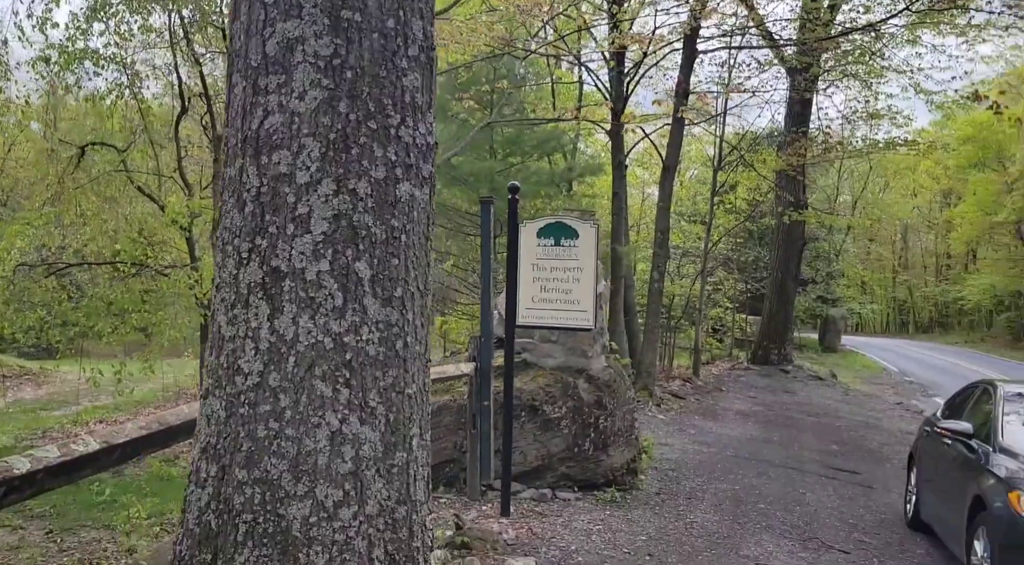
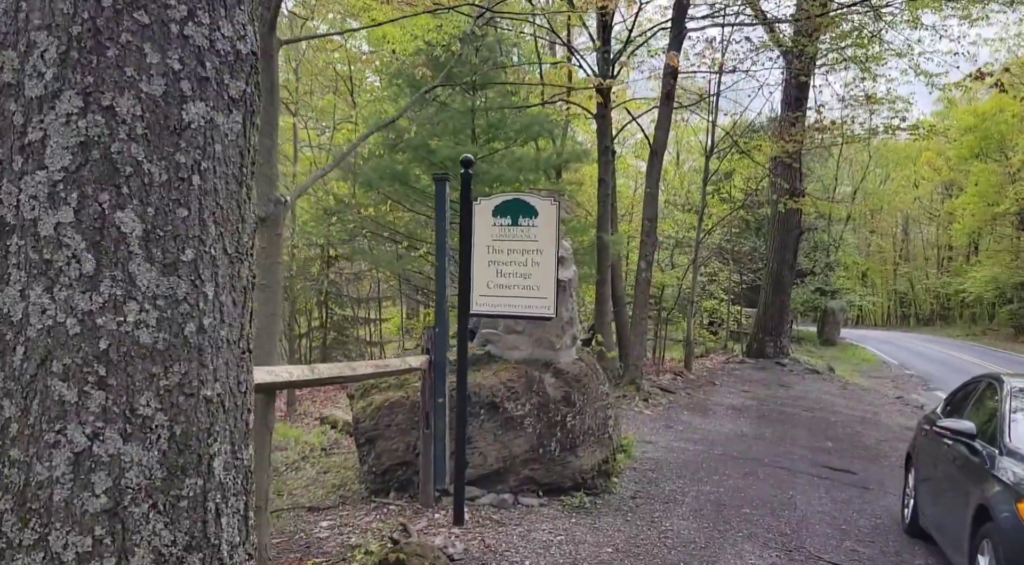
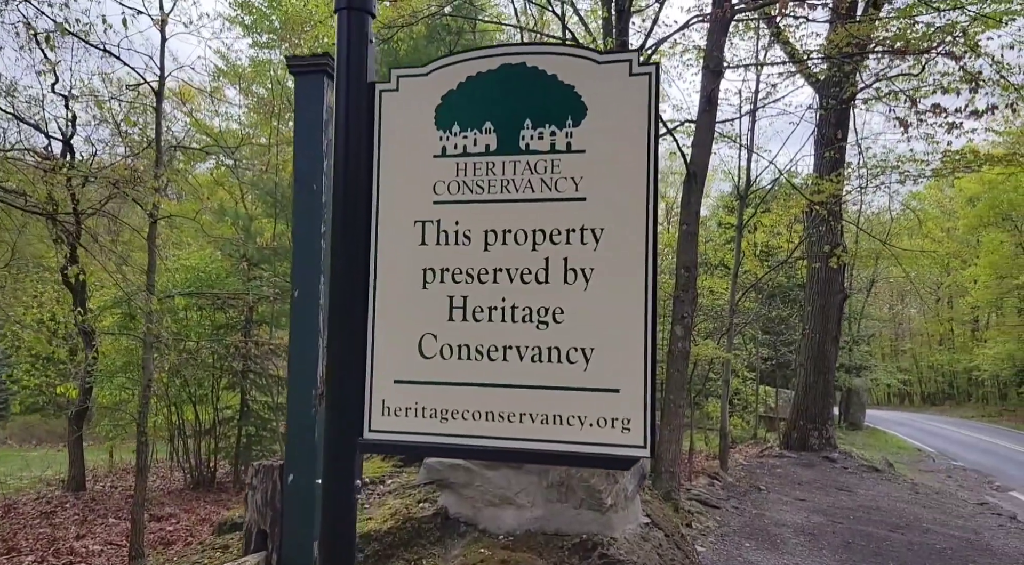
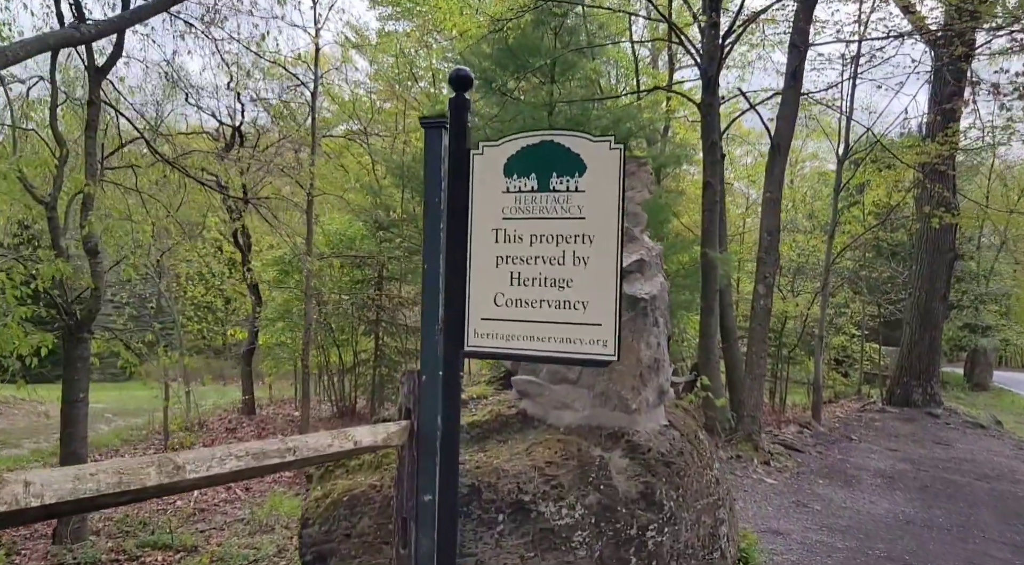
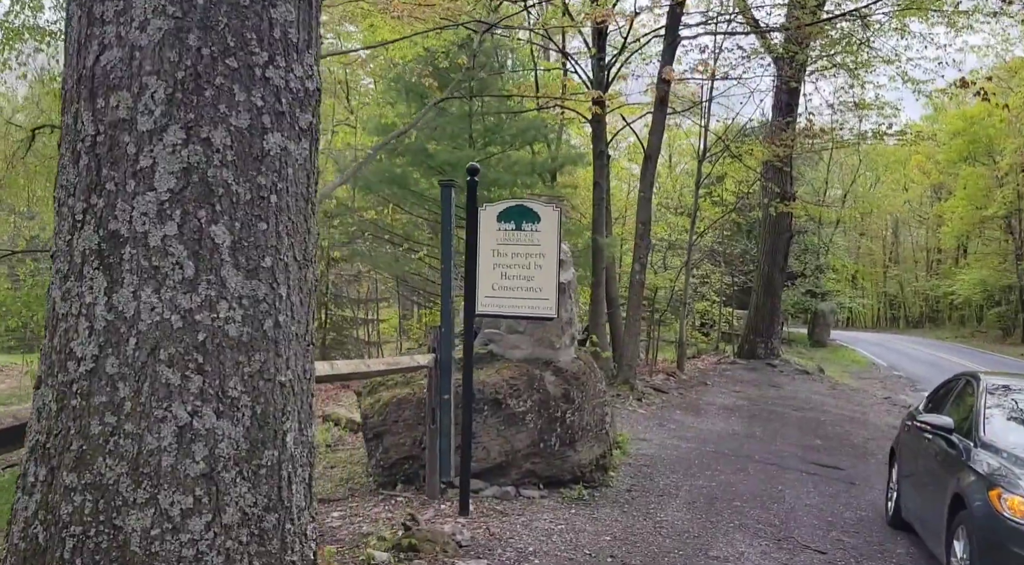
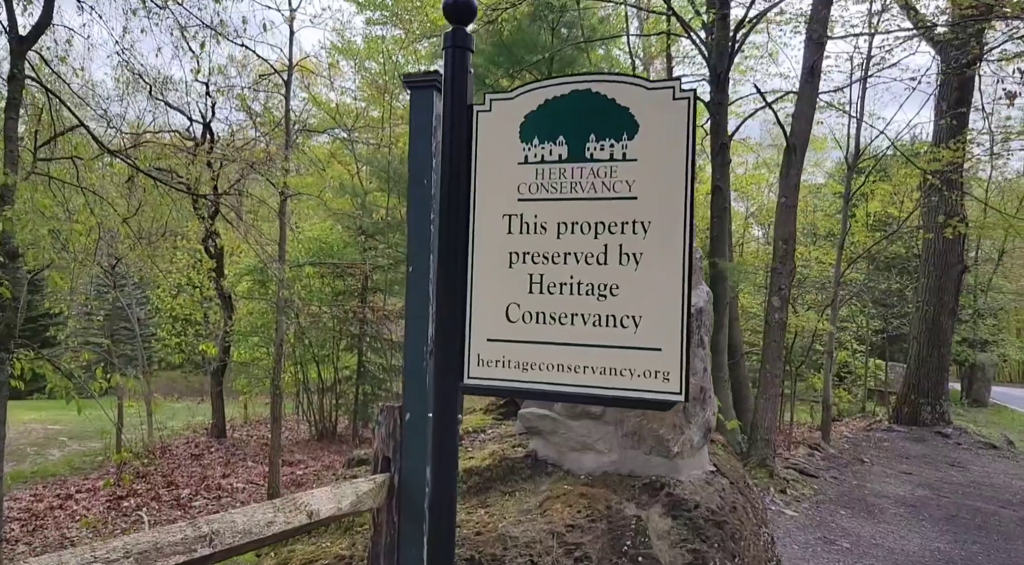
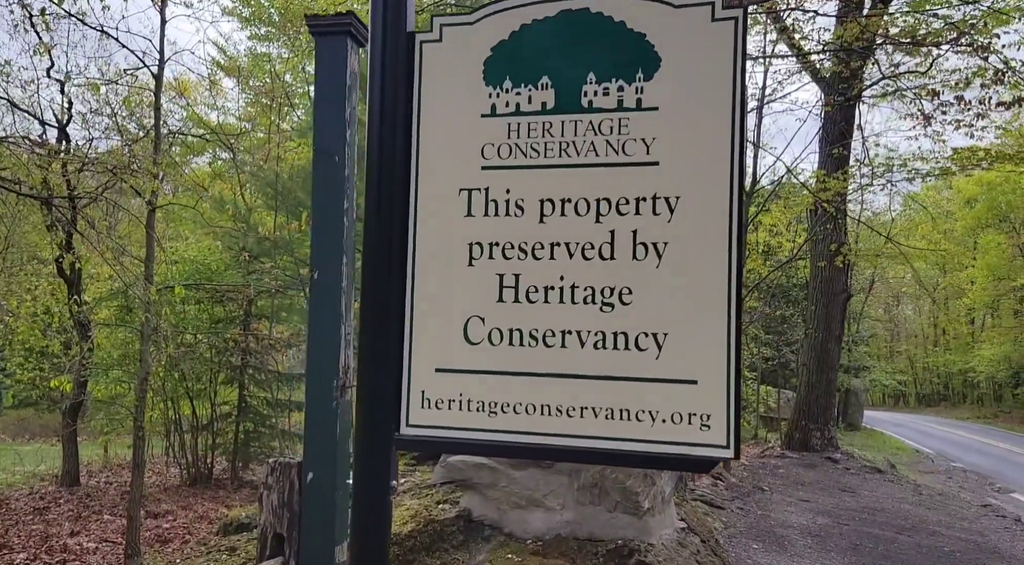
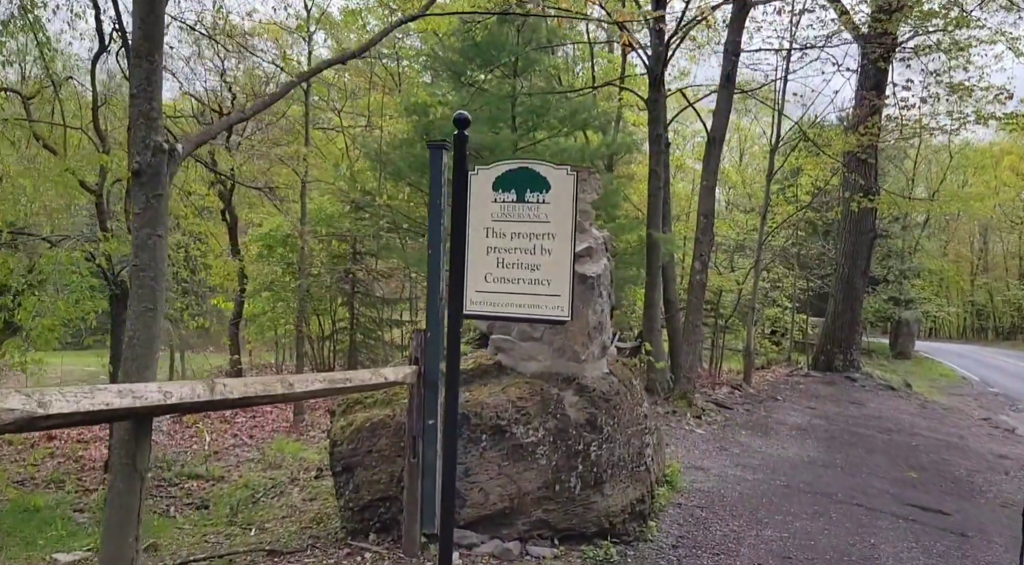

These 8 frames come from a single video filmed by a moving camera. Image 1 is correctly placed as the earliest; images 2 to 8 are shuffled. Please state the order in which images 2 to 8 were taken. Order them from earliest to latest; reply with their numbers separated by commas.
5, 2, 8, 4, 6, 3, 7
